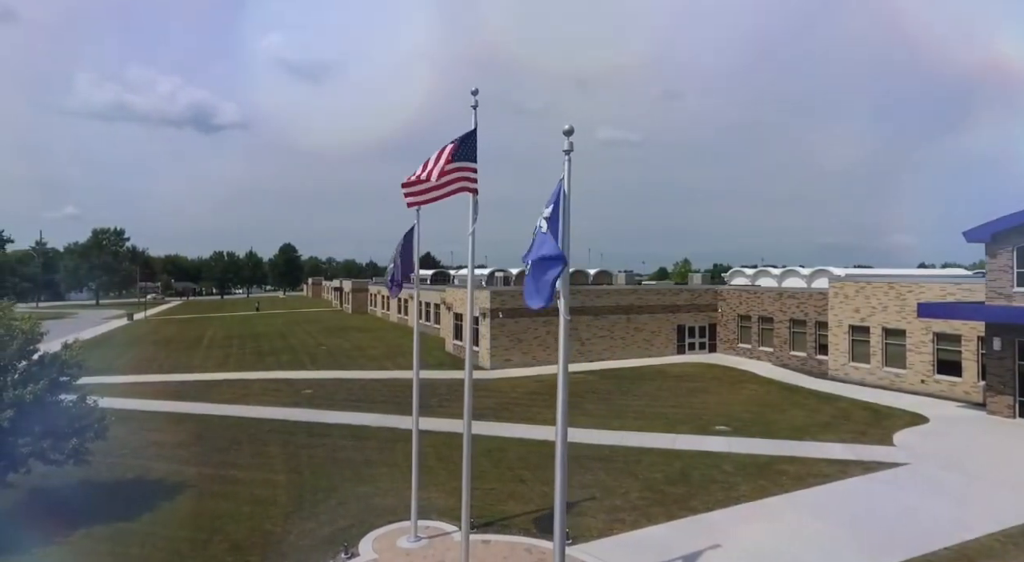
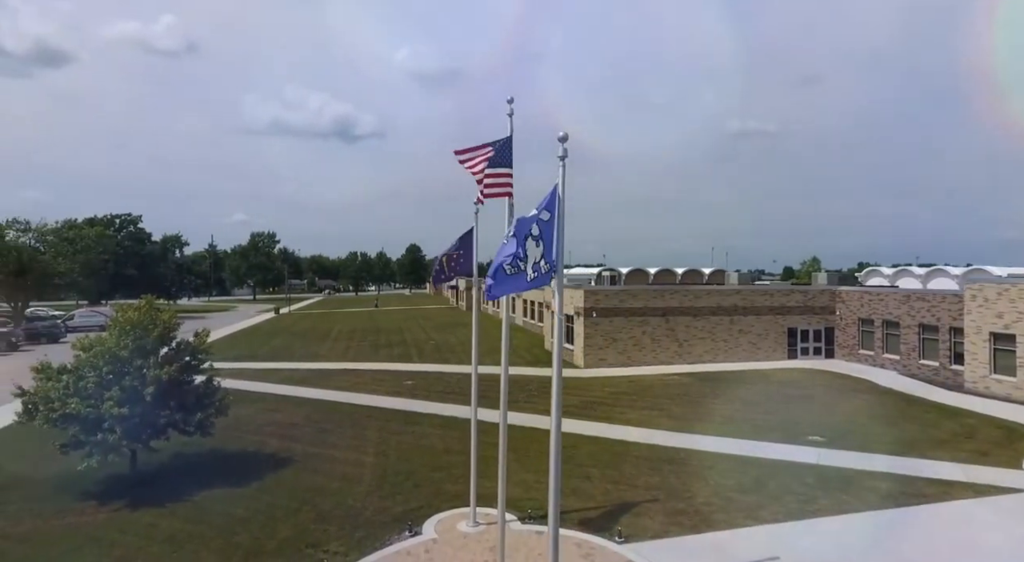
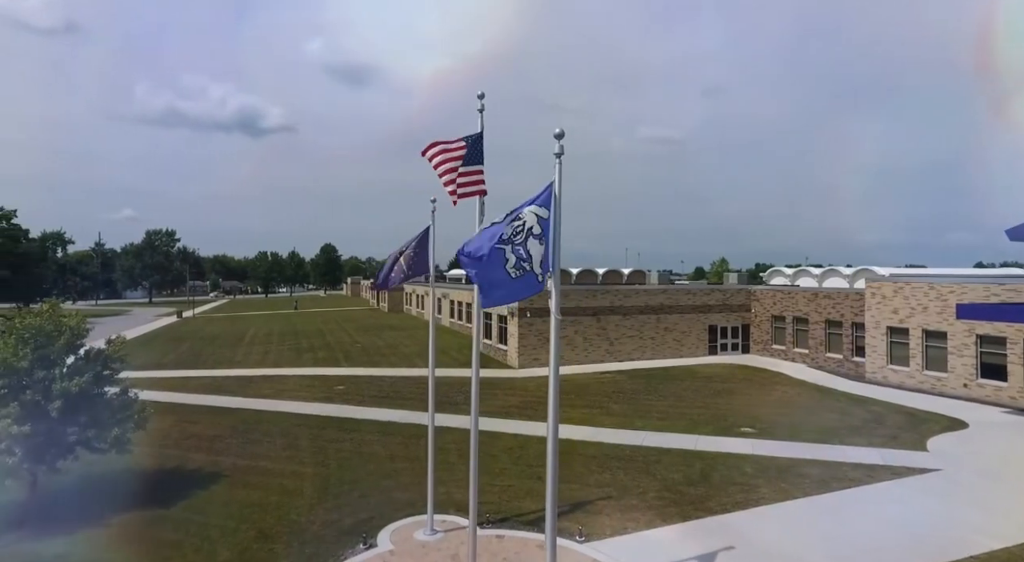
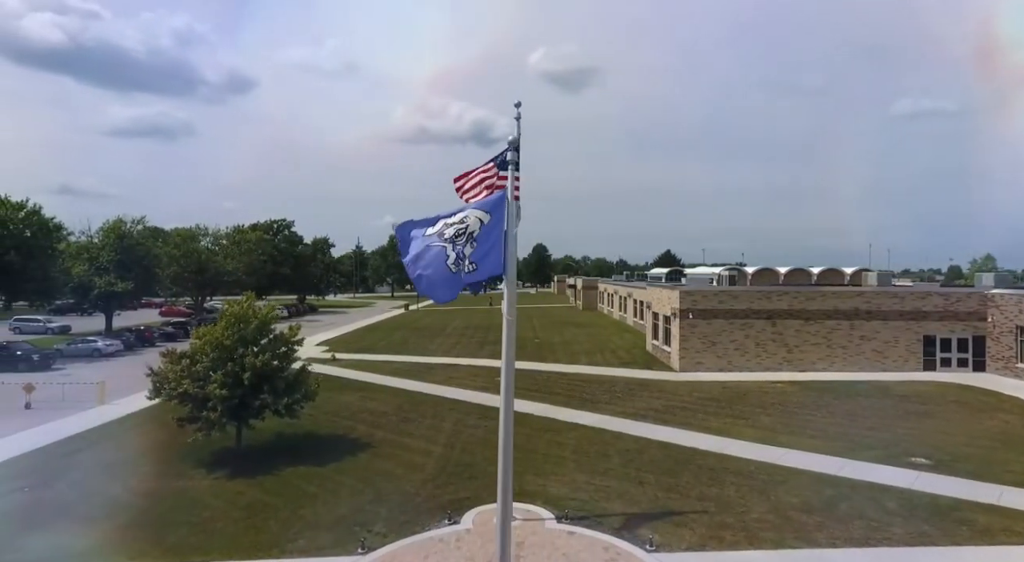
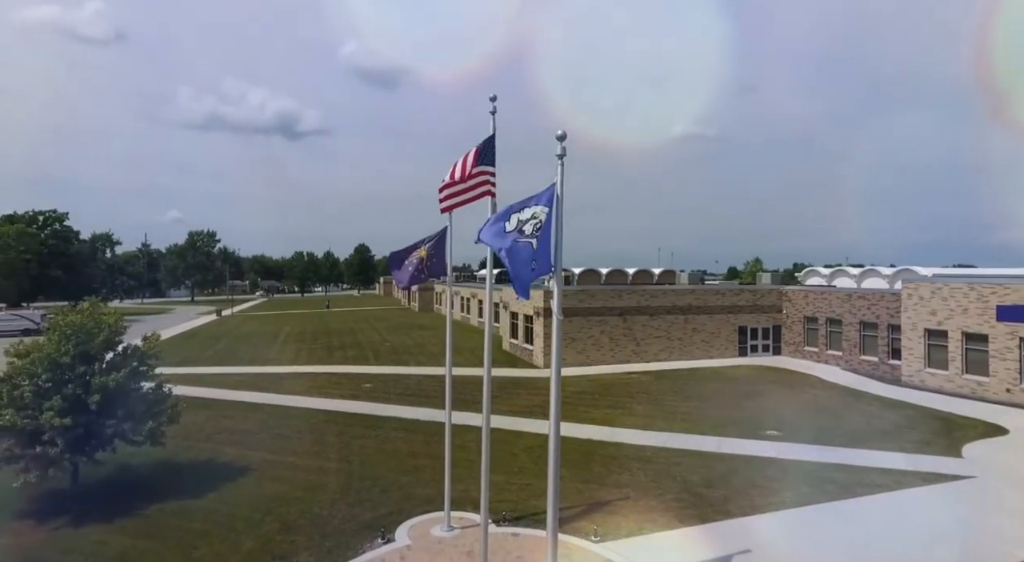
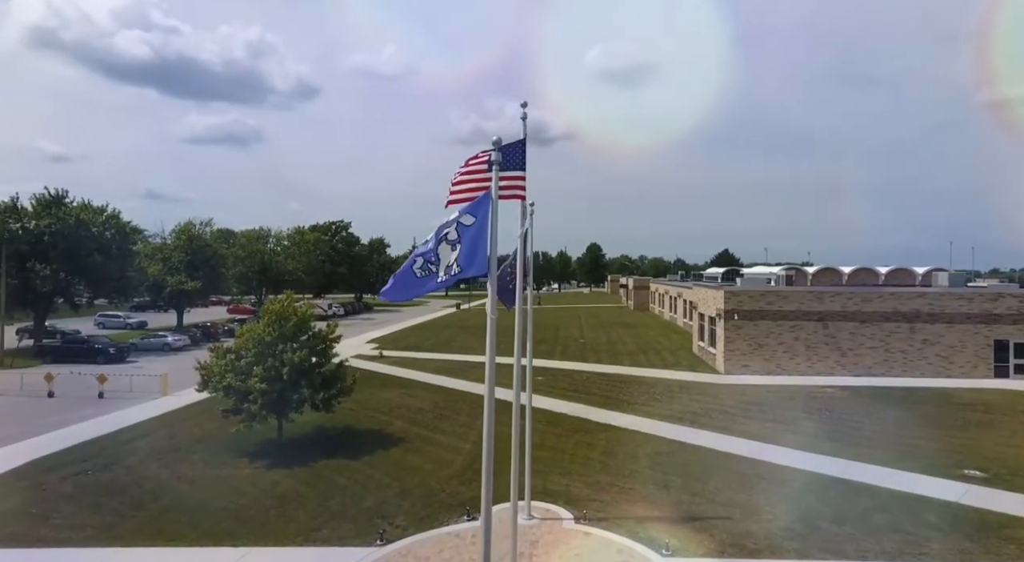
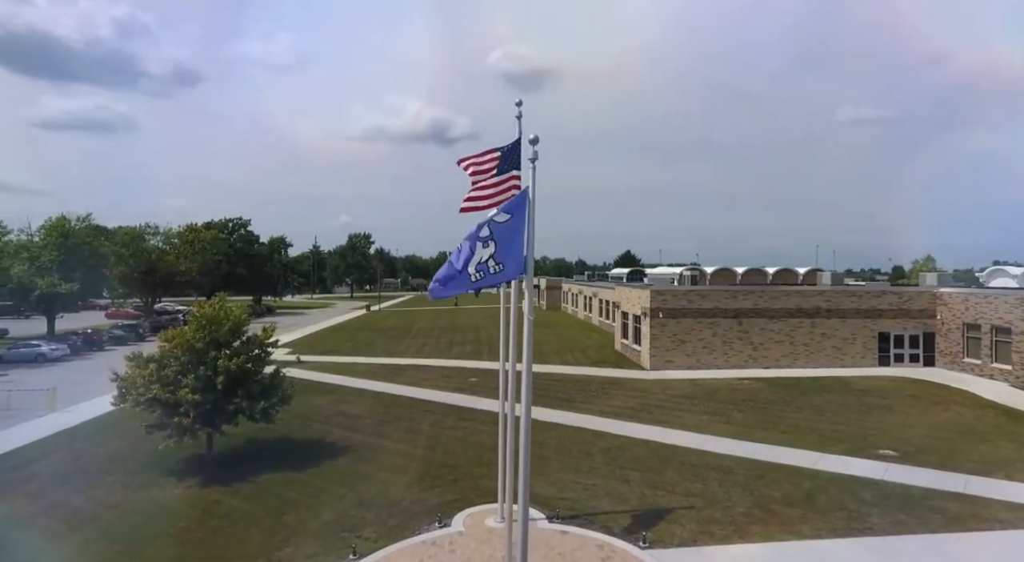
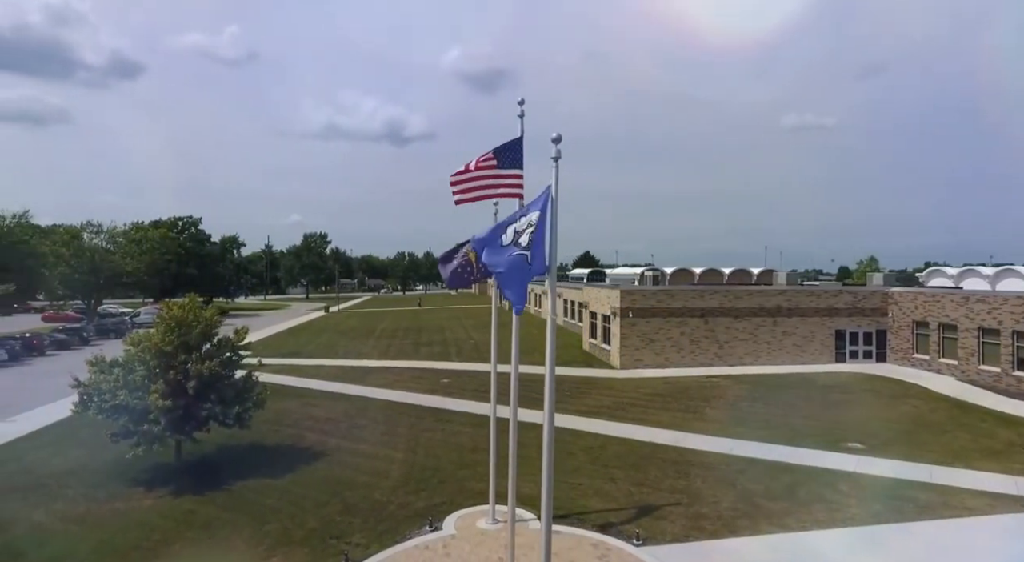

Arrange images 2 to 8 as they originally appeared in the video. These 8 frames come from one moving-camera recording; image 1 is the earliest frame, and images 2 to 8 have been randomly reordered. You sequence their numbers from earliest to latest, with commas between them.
3, 5, 2, 8, 7, 4, 6
